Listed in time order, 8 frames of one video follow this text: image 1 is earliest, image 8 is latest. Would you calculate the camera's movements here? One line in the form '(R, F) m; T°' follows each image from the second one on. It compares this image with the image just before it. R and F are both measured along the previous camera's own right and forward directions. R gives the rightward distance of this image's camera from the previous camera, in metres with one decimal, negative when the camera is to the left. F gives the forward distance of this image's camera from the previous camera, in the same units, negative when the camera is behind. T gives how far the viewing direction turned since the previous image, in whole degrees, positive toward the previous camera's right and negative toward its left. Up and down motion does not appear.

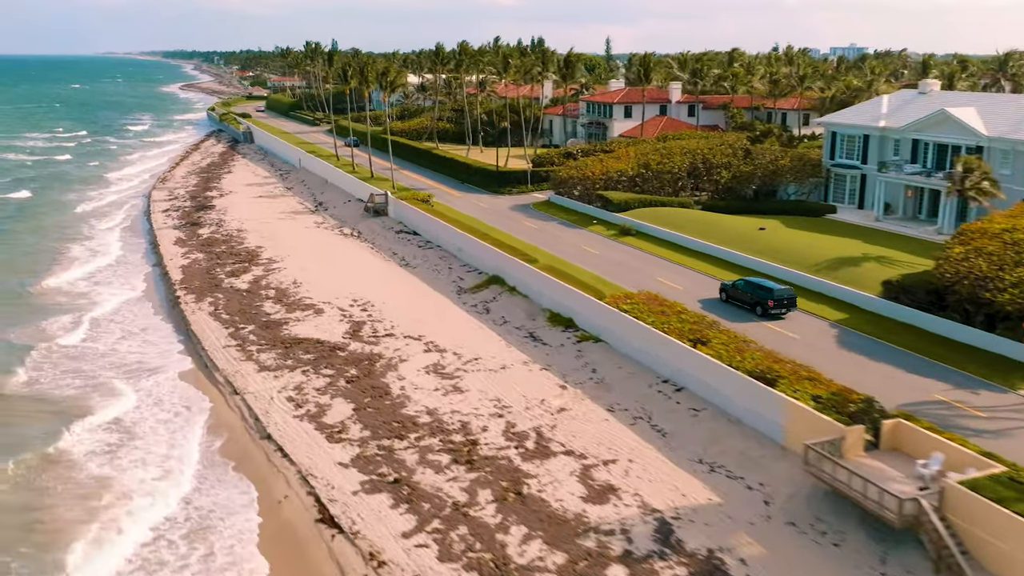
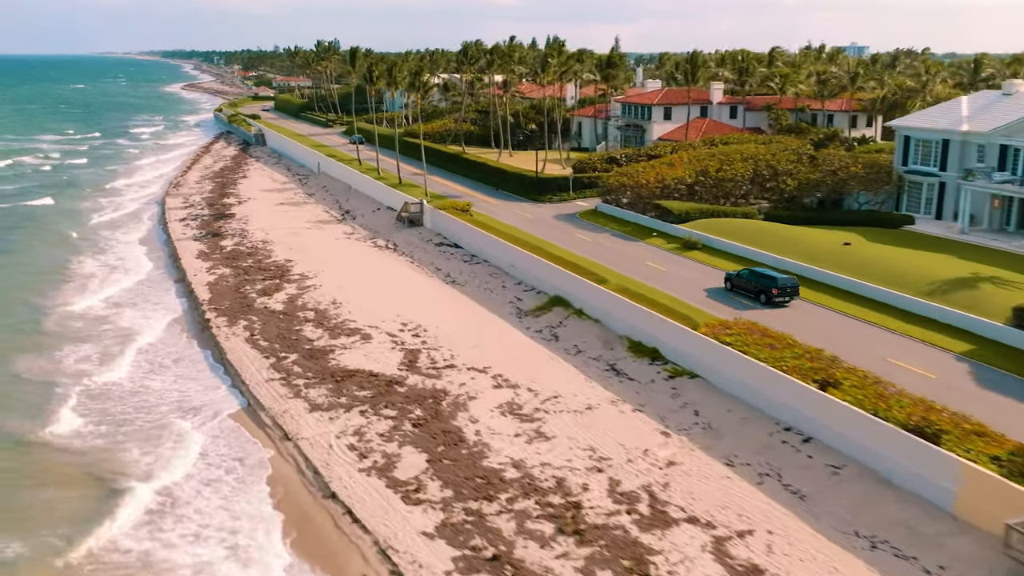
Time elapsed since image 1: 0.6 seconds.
(-2.4, +3.3) m; 0°
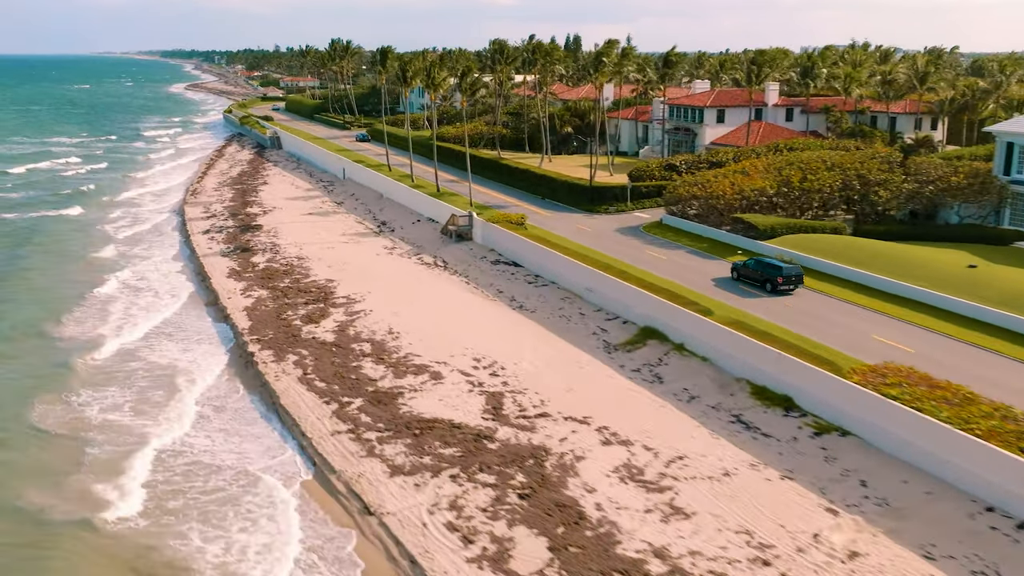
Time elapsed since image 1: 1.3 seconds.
(-2.8, +4.0) m; 0°
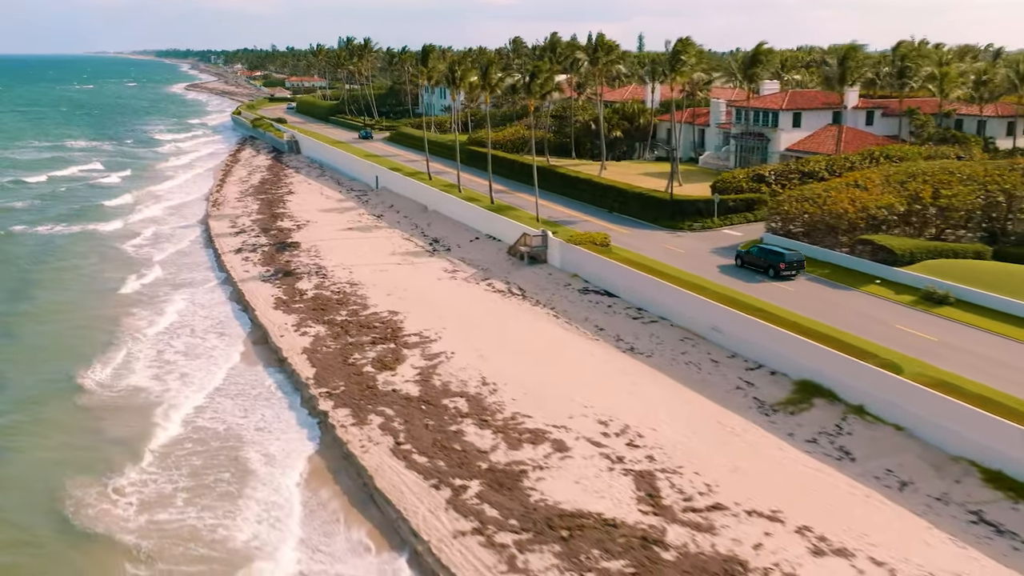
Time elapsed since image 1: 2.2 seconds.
(-3.7, +5.2) m; 0°
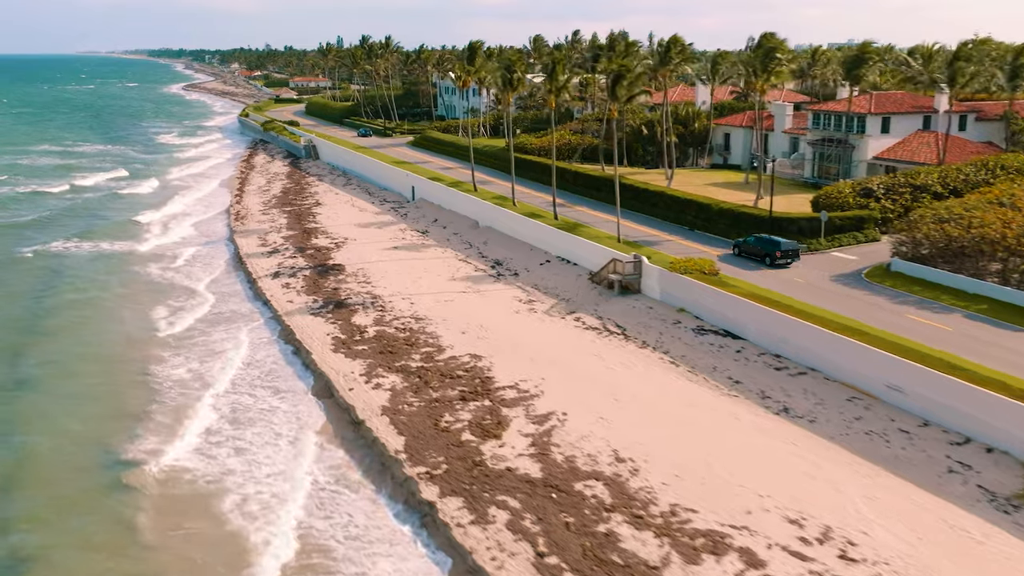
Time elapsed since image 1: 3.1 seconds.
(-3.5, +5.2) m; 0°
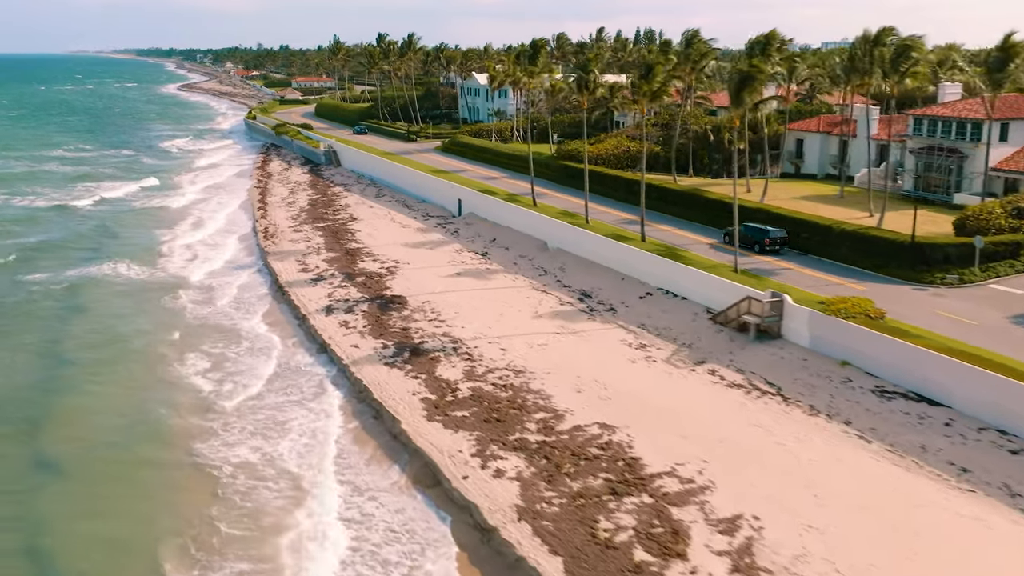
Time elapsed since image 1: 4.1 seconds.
(-3.9, +5.7) m; +1°
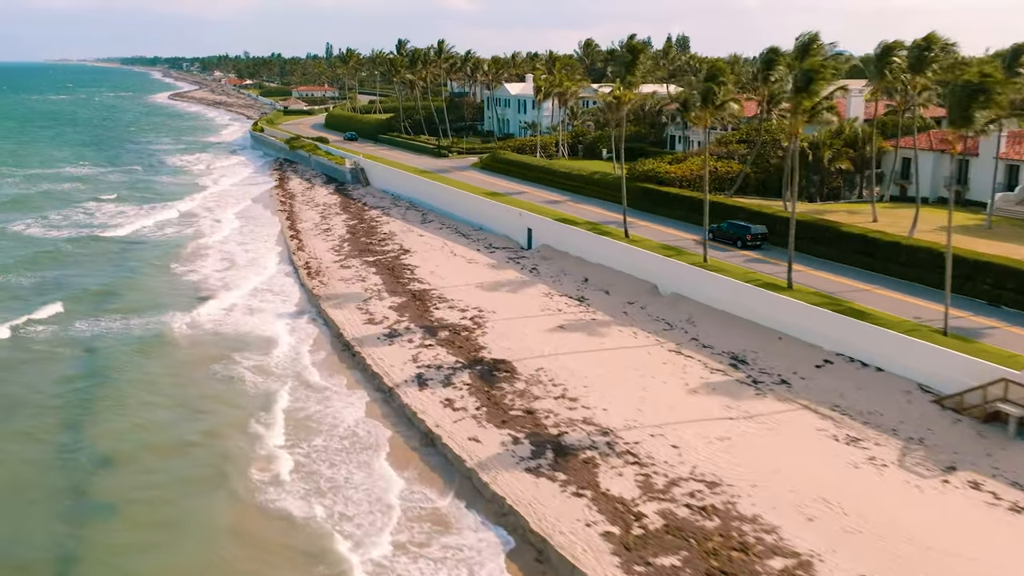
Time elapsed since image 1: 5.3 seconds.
(-4.7, +6.9) m; +1°
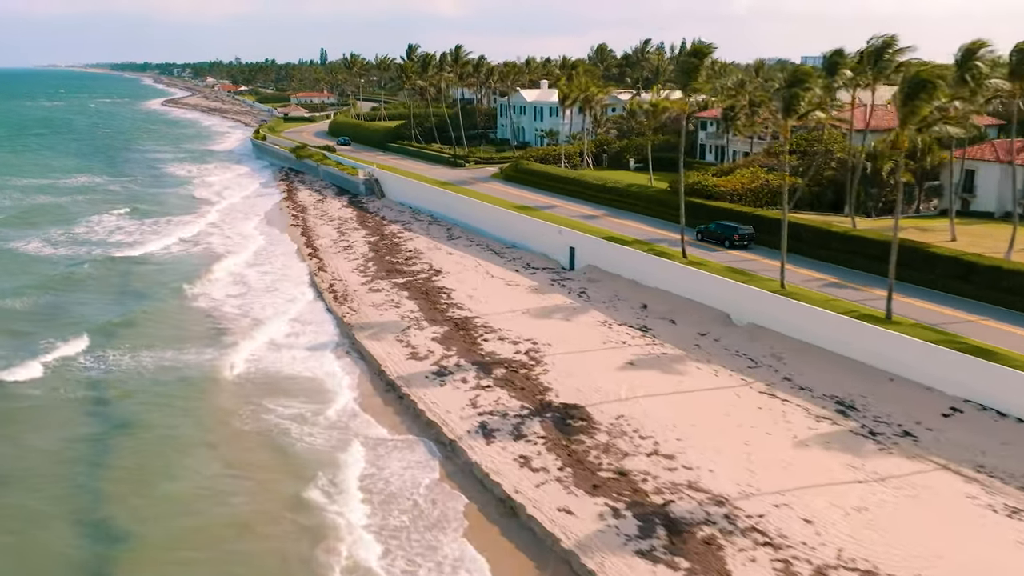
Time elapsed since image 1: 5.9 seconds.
(-2.3, +3.5) m; +1°
